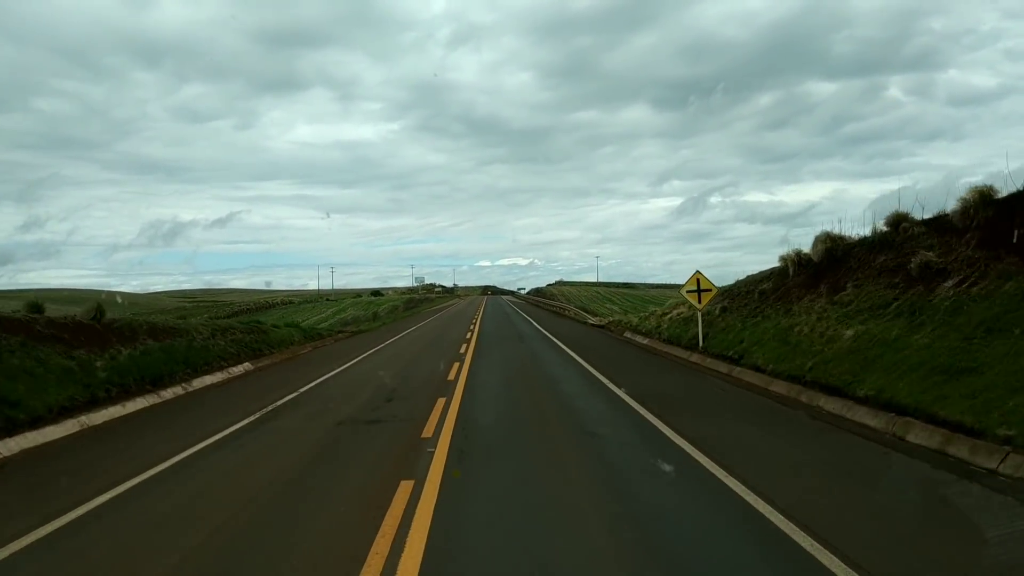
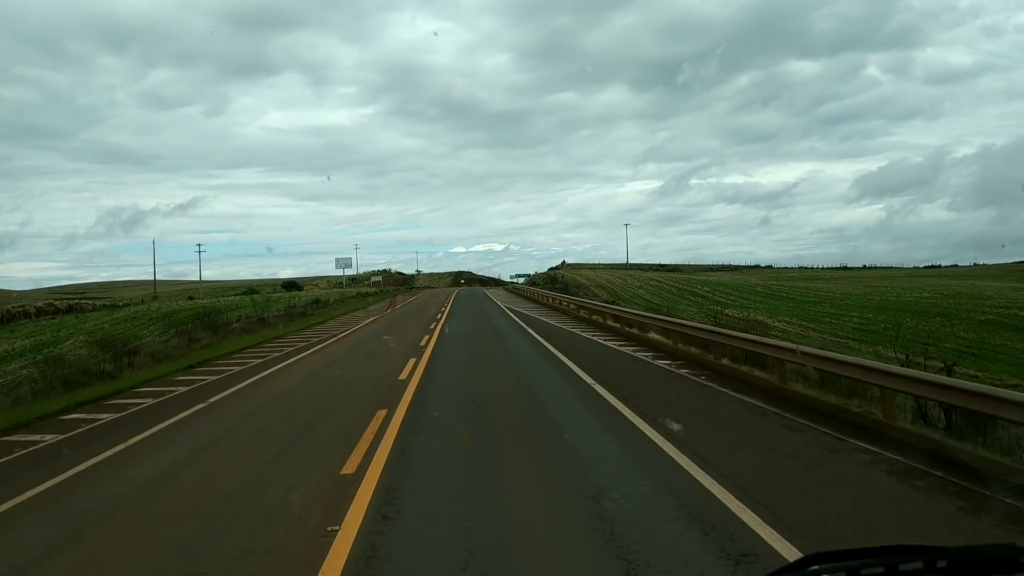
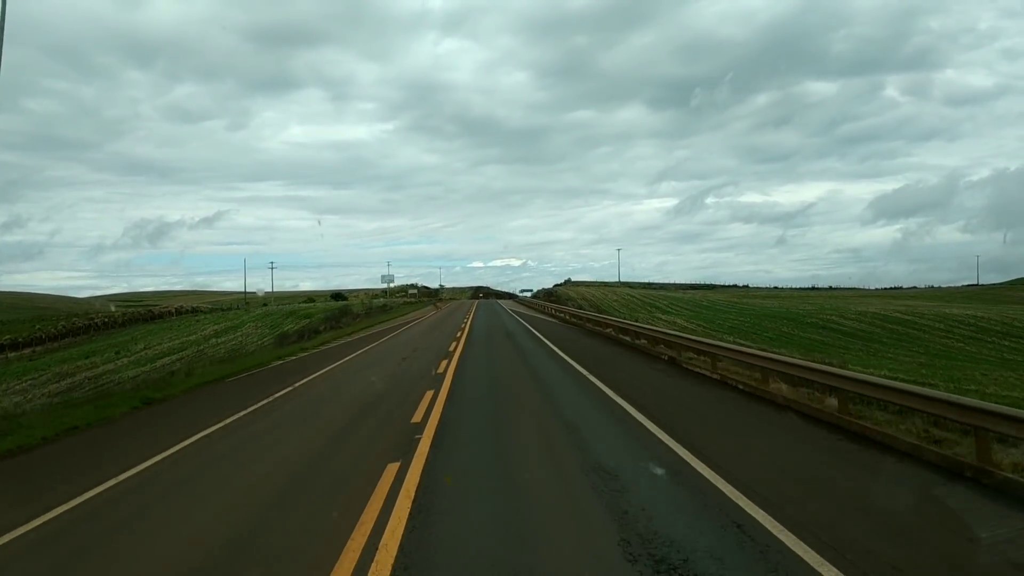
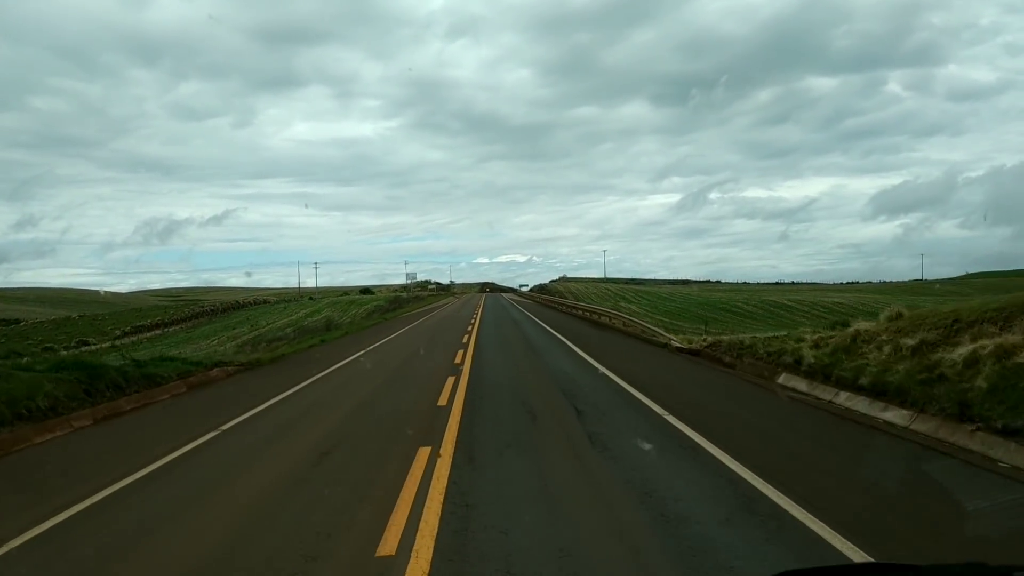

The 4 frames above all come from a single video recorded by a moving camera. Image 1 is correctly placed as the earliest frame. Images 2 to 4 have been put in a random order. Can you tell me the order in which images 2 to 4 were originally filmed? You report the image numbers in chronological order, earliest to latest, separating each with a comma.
4, 3, 2
